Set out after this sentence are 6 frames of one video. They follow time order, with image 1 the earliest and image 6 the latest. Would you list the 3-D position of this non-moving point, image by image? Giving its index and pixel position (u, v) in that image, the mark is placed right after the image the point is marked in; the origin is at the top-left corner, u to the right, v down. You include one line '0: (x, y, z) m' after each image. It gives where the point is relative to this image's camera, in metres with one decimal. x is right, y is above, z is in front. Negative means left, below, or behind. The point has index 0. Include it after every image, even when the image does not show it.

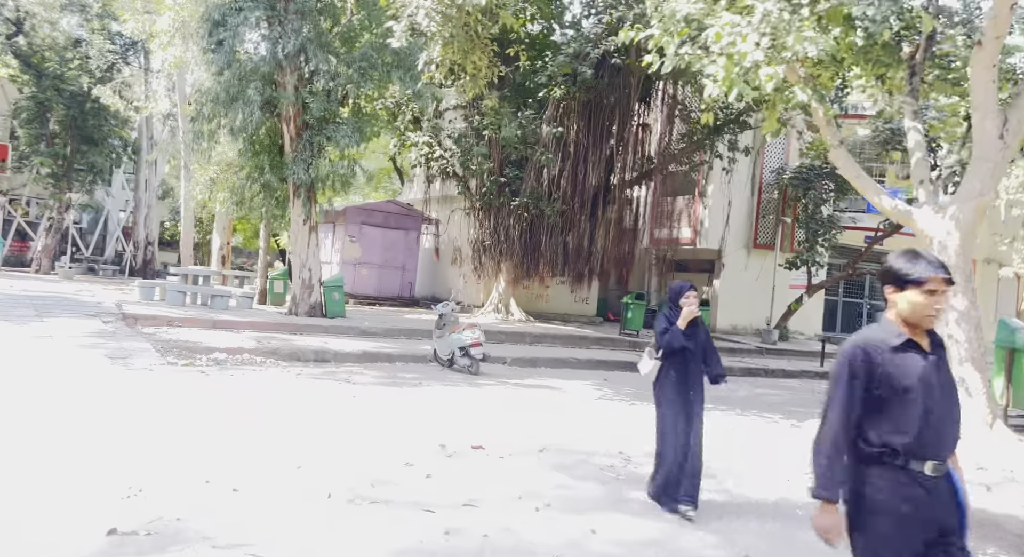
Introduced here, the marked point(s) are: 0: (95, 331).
0: (-6.3, -0.8, +10.7) m
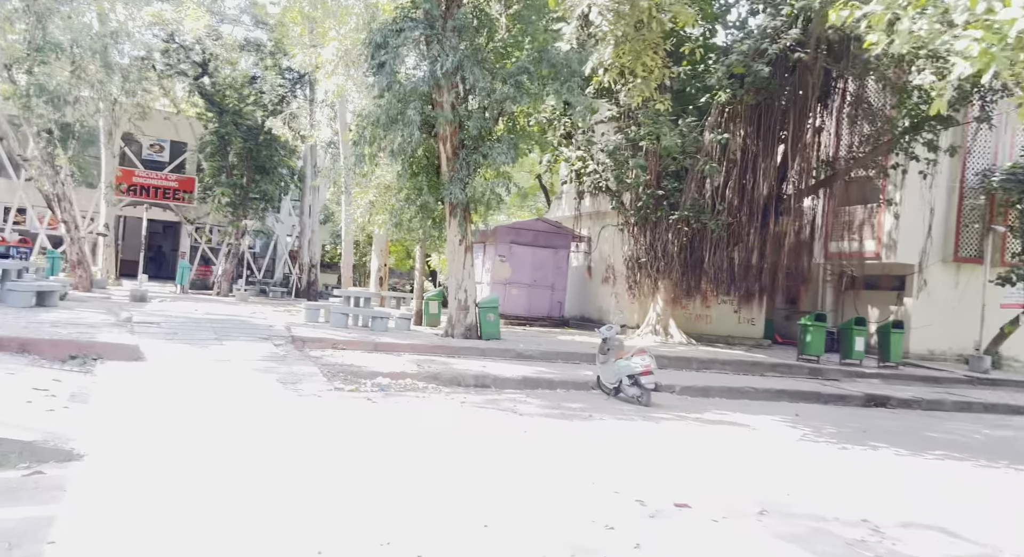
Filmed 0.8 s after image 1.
0: (-3.8, -1.2, +11.0) m
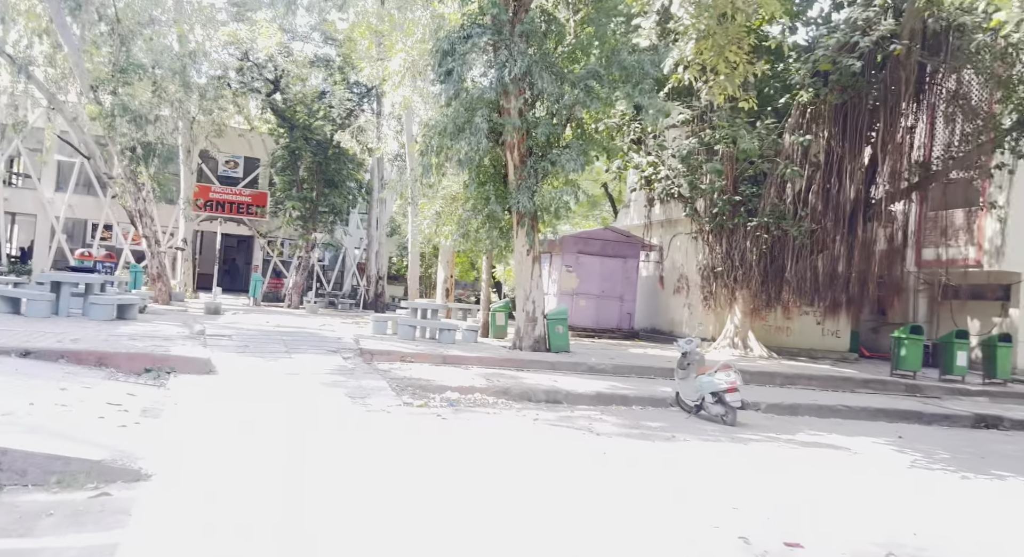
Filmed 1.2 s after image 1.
0: (-2.7, -1.3, +10.8) m
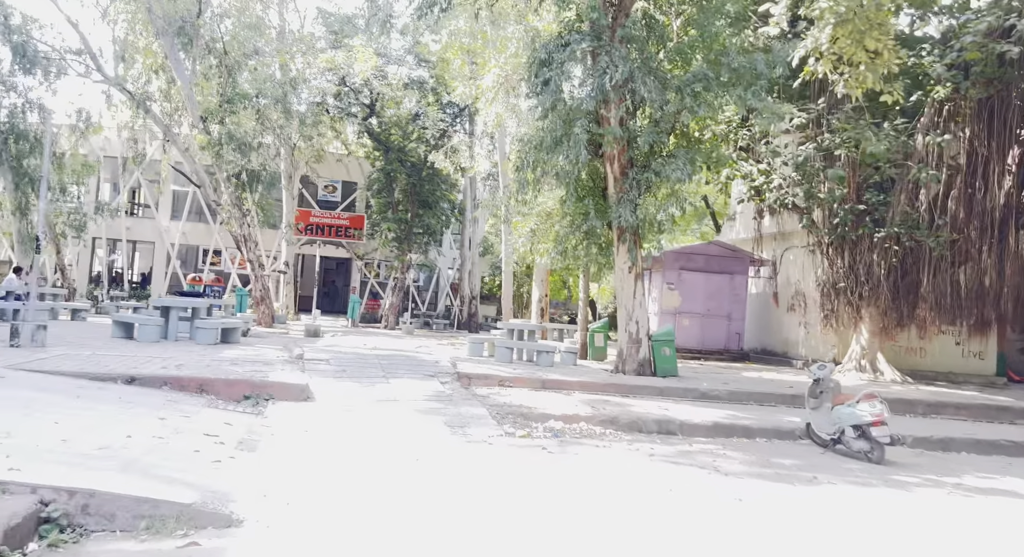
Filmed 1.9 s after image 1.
0: (-1.1, -1.7, +10.4) m
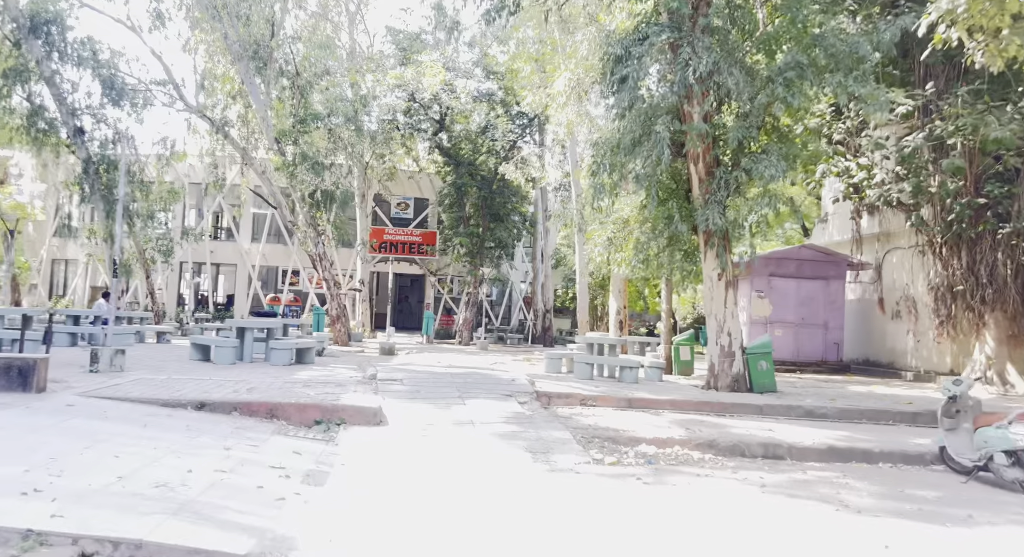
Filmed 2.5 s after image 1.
0: (0.0, -1.9, +9.7) m
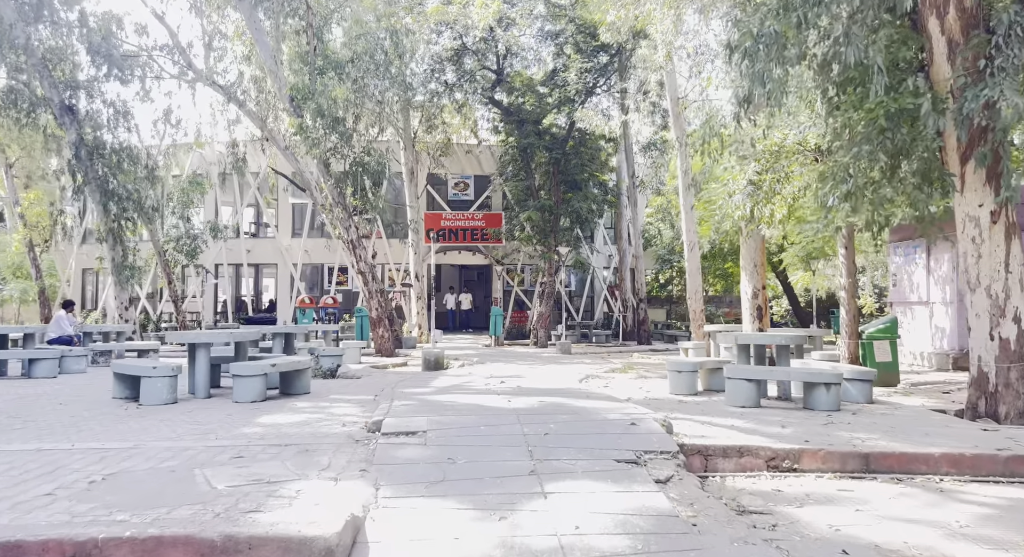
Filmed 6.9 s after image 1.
0: (+0.9, -1.5, +4.4) m
